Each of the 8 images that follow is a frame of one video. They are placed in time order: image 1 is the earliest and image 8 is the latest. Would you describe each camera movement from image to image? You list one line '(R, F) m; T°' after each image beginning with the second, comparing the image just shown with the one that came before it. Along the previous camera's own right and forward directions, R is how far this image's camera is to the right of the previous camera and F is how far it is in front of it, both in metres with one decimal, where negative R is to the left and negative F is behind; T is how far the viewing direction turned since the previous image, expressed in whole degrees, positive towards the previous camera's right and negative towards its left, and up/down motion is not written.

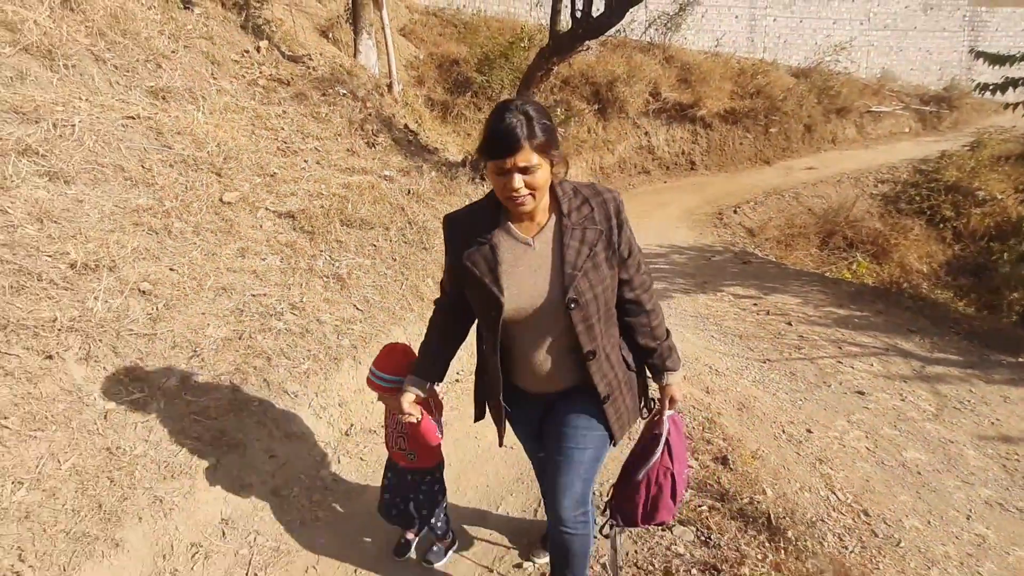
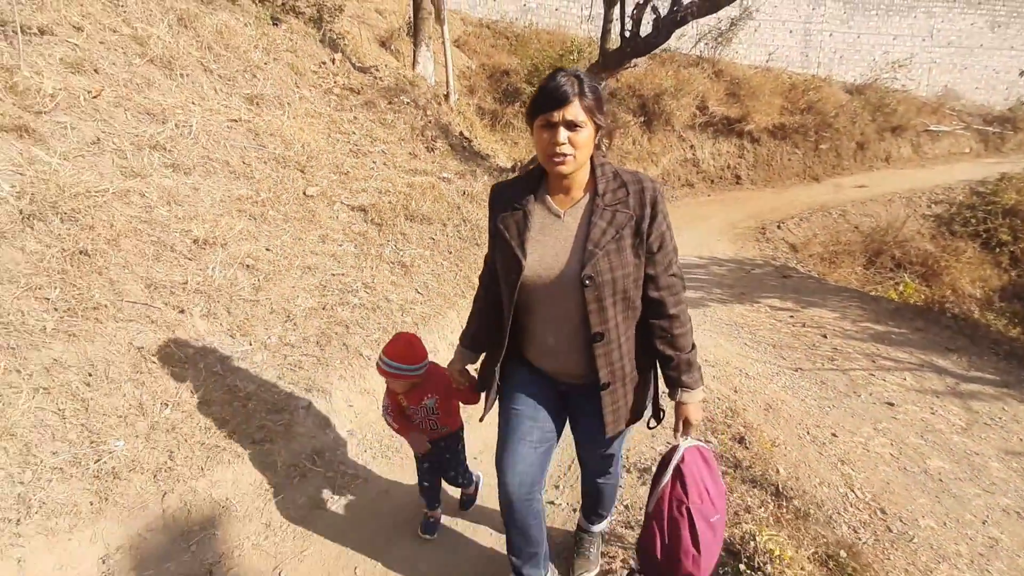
(0.0, -0.5) m; -4°
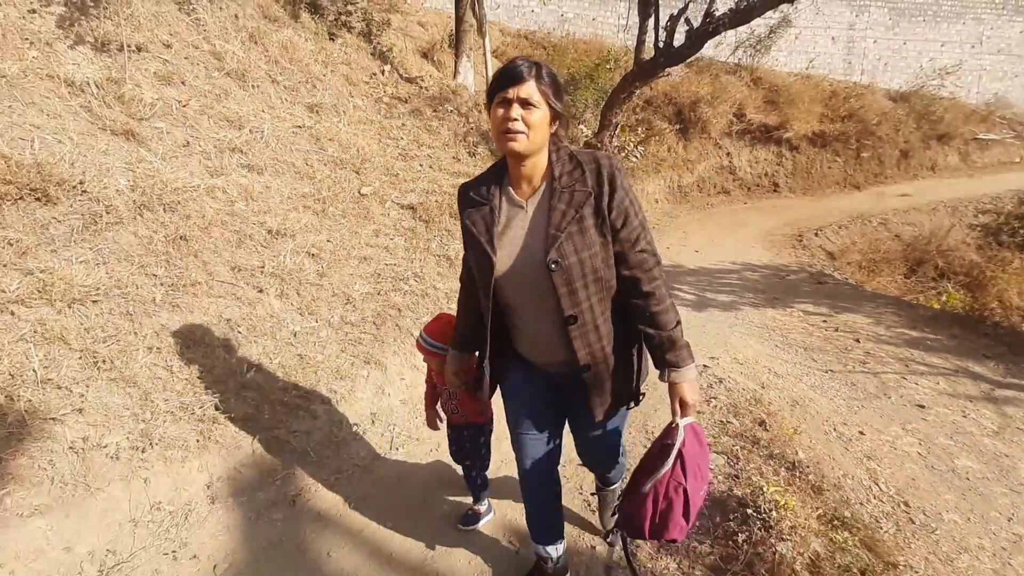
(0.0, -0.3) m; -3°
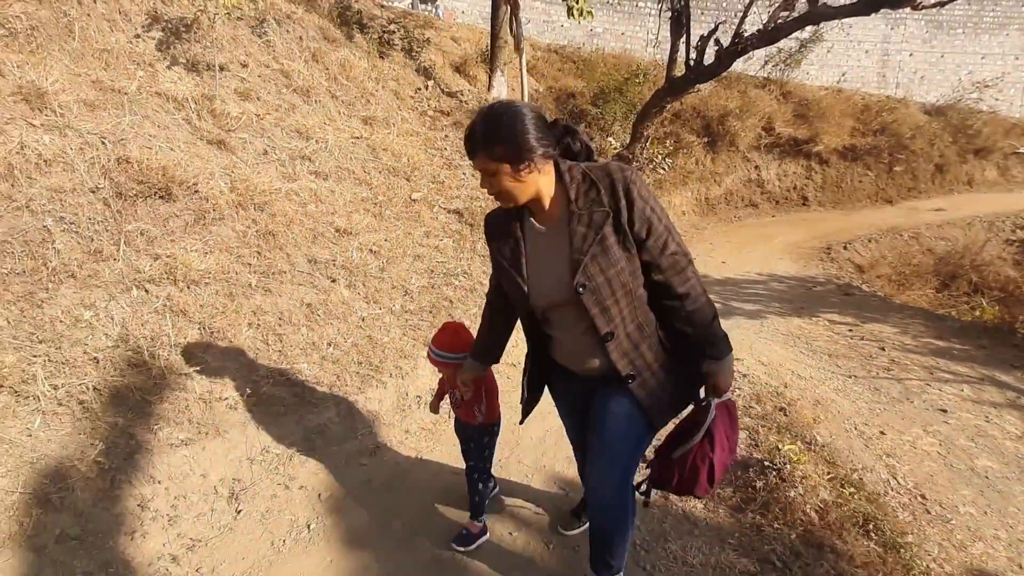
(-0.1, -0.4) m; -3°
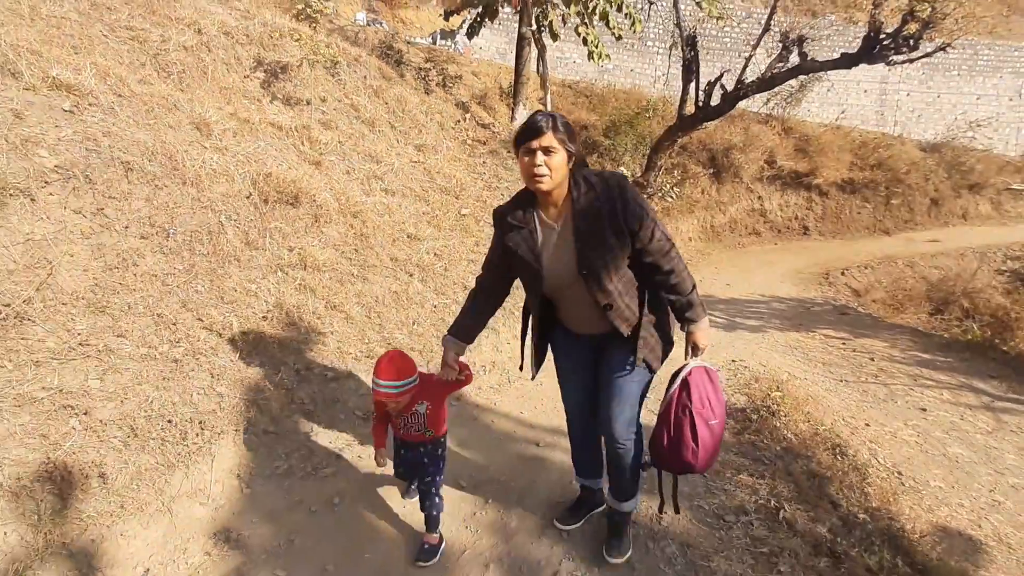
(-0.4, -0.9) m; 0°
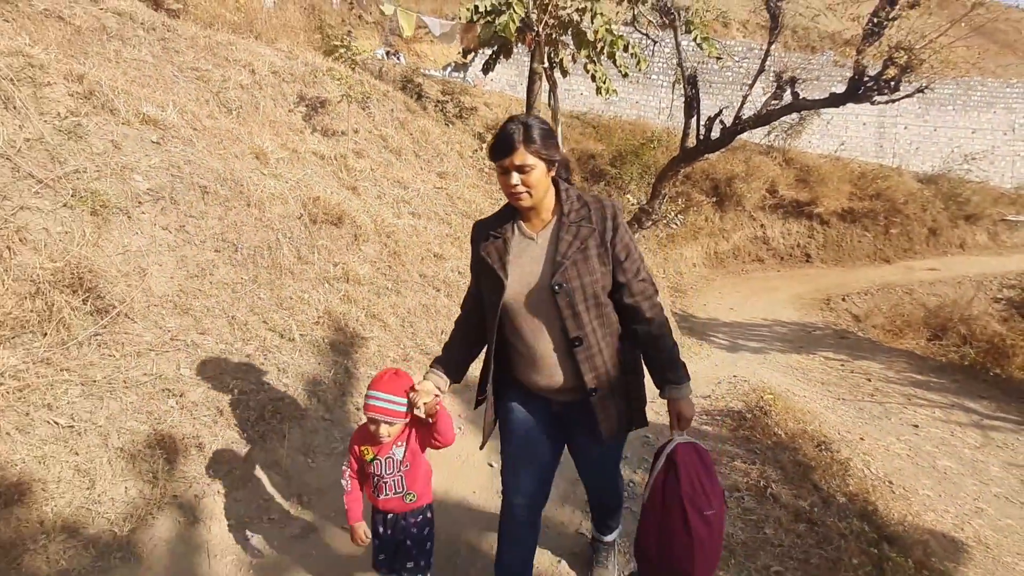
(-0.1, -0.5) m; 0°
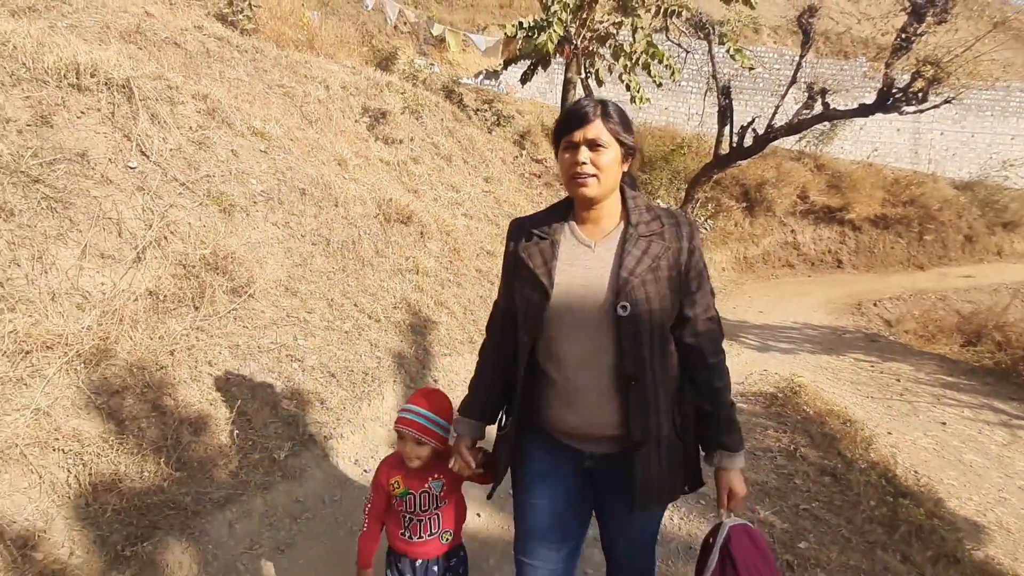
(-0.3, -0.6) m; -3°
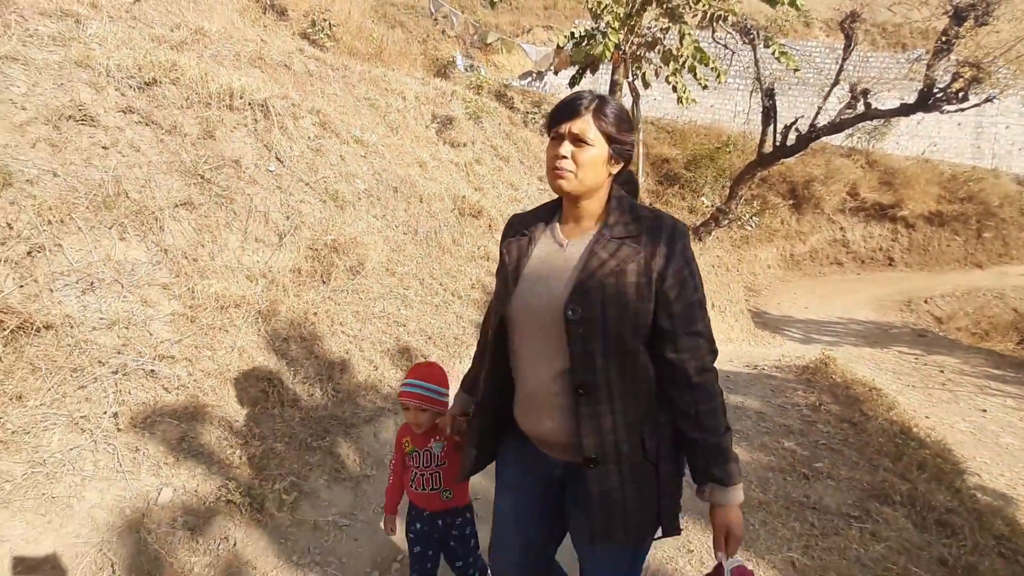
(-0.2, -0.8) m; -4°
